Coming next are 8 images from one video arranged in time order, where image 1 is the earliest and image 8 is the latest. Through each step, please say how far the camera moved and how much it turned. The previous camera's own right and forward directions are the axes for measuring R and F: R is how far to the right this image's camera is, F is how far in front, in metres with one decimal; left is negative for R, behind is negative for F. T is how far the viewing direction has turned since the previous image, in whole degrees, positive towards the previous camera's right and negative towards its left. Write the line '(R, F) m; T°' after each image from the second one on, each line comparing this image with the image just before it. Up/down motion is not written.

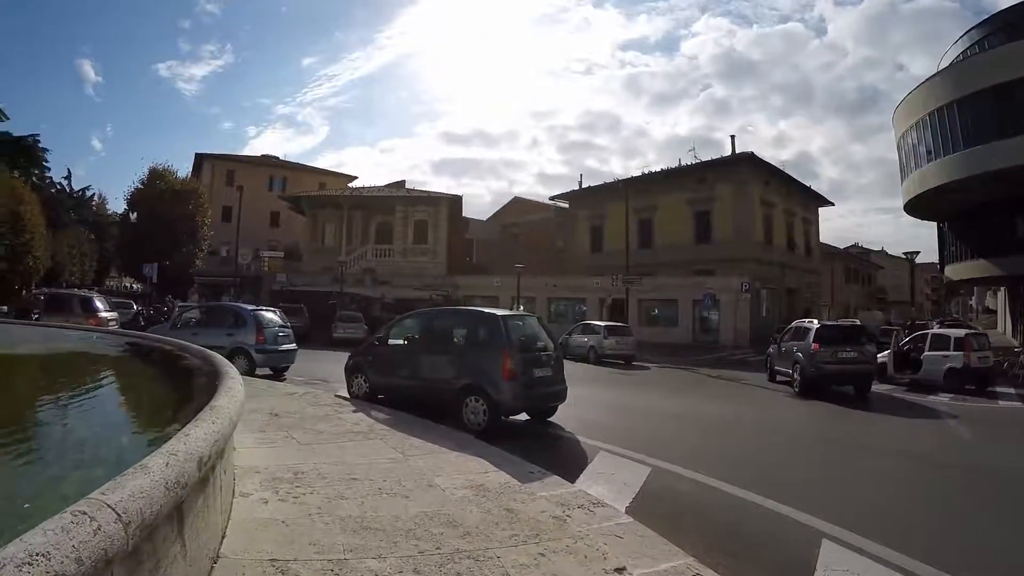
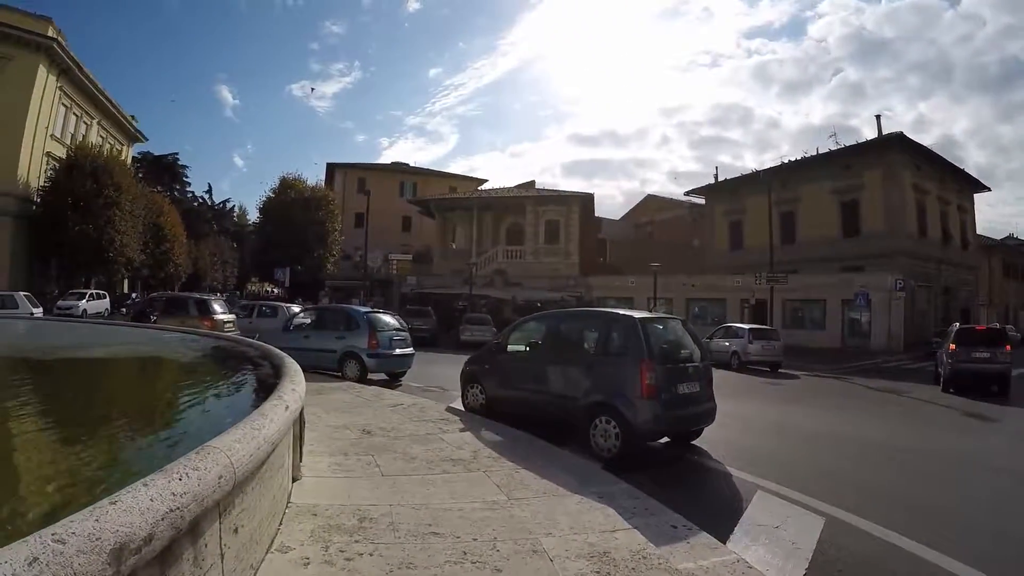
(0.0, +1.2) m; -7°
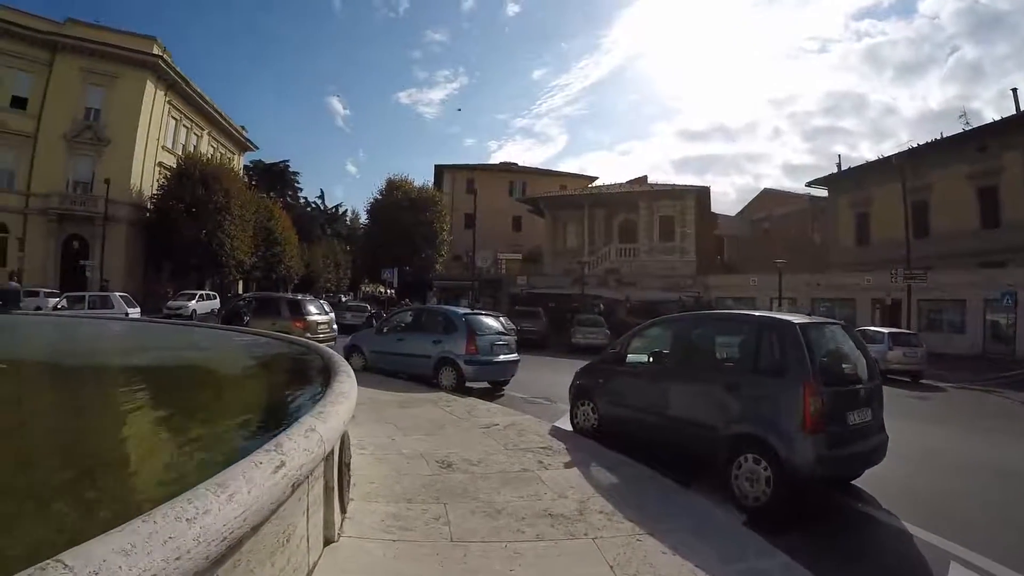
(0.0, +1.3) m; -6°
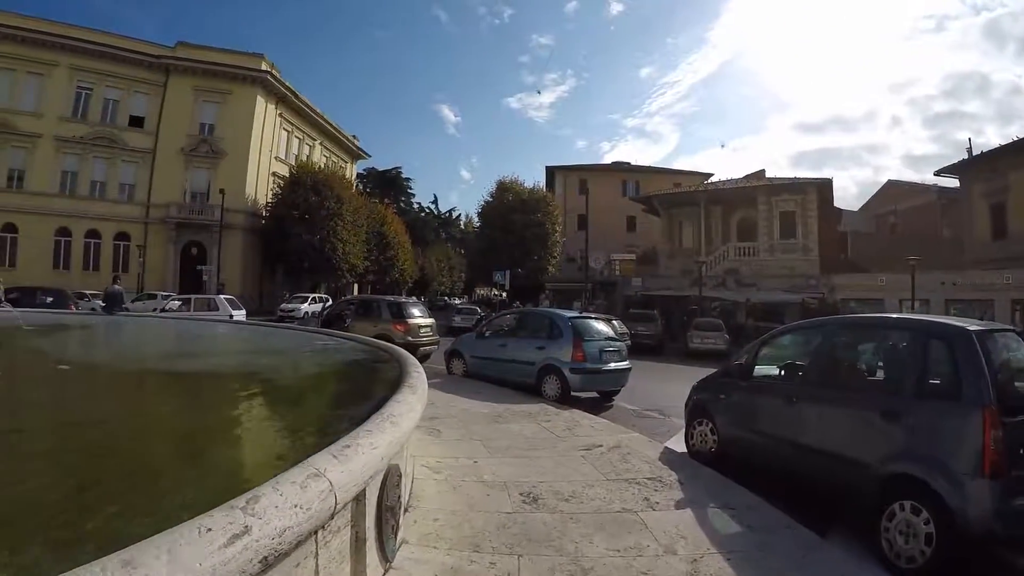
(+0.1, +0.8) m; -6°
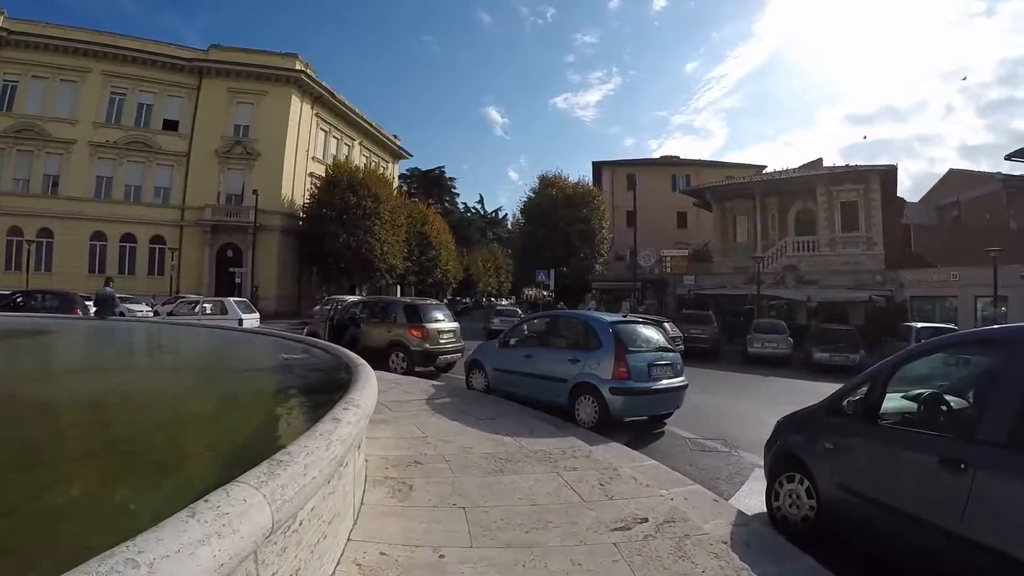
(+0.2, +1.8) m; -3°
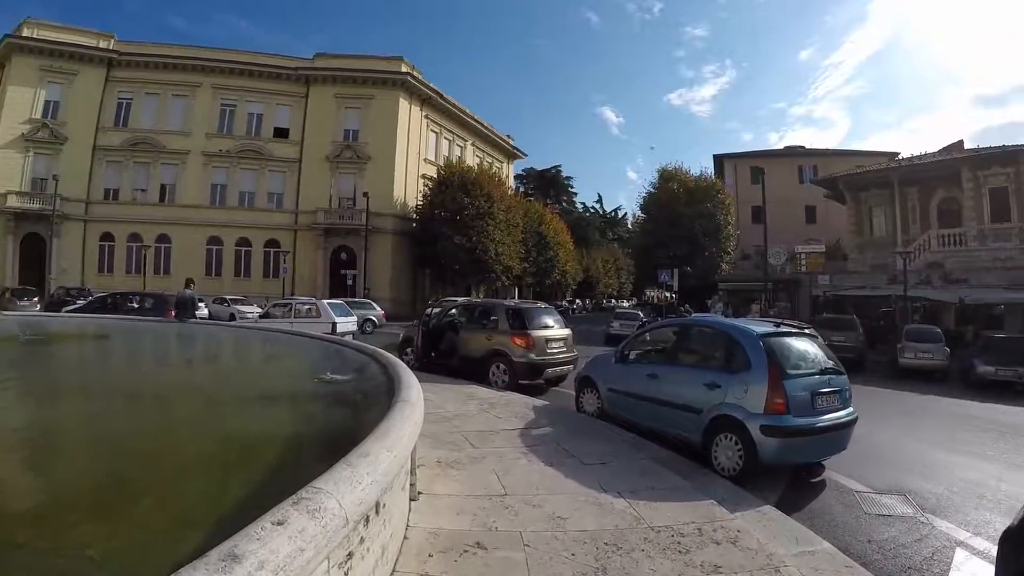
(0.0, +1.6) m; -6°
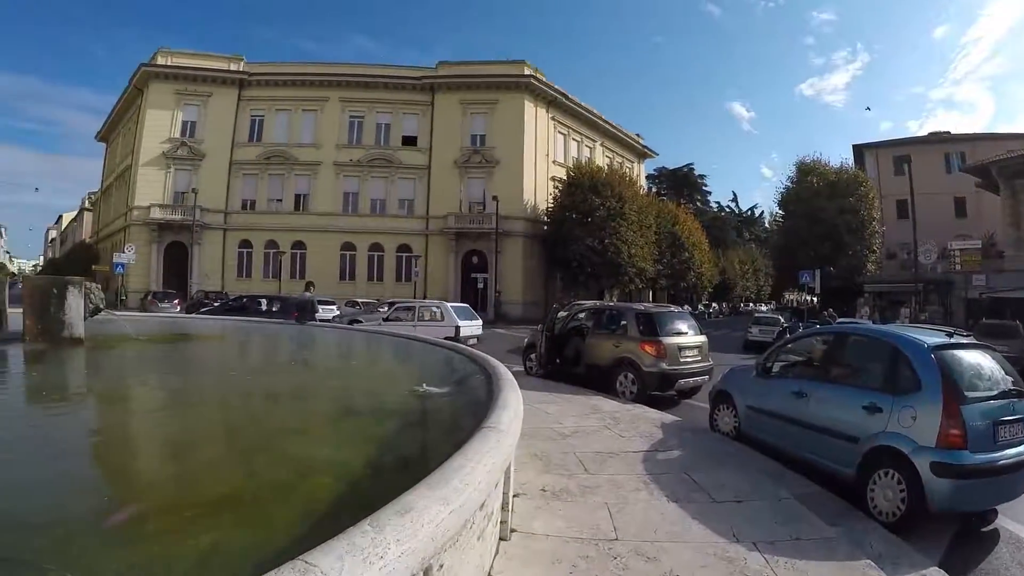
(+0.1, +0.7) m; -7°
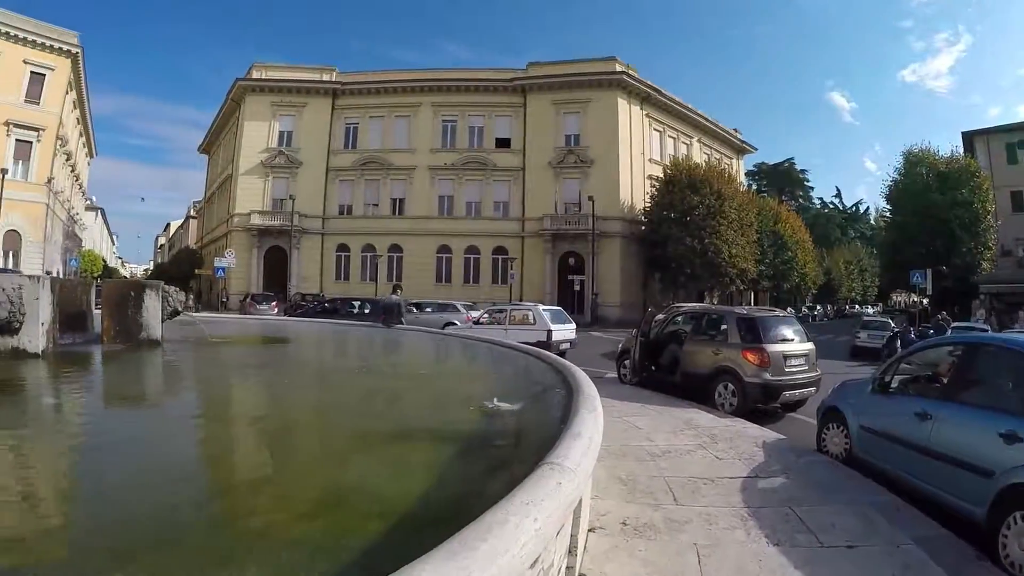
(+0.1, +0.4) m; -5°
